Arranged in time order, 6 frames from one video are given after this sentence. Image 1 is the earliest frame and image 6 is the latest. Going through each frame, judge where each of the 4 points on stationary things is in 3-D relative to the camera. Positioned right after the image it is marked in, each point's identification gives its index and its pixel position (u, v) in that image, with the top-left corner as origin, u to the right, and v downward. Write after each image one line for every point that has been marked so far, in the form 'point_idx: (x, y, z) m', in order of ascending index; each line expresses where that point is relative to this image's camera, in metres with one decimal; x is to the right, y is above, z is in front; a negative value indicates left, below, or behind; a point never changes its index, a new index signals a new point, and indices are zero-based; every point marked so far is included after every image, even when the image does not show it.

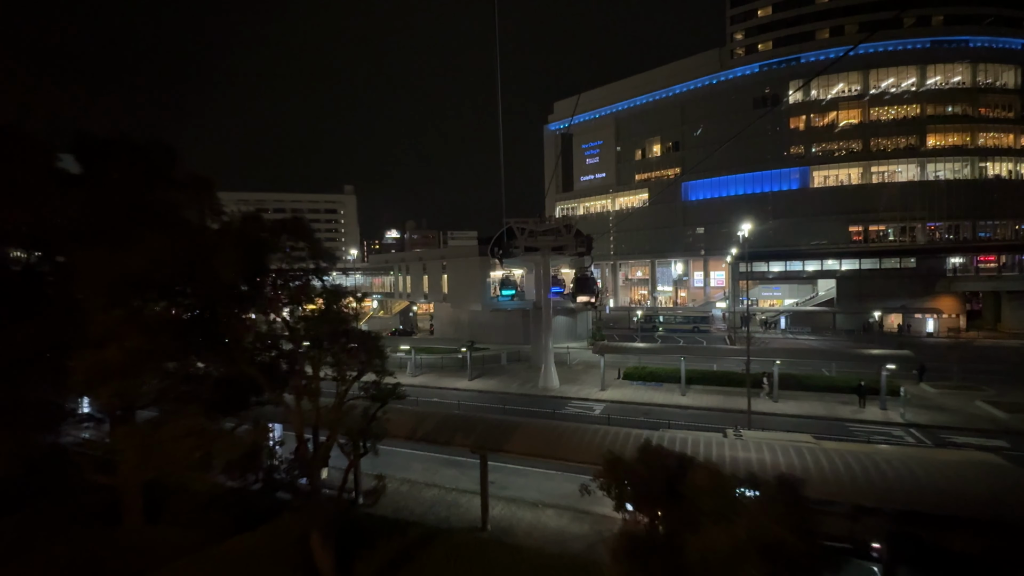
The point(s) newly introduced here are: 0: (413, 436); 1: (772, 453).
0: (-2.4, -3.6, +11.7) m
1: (+5.6, -3.7, +10.9) m
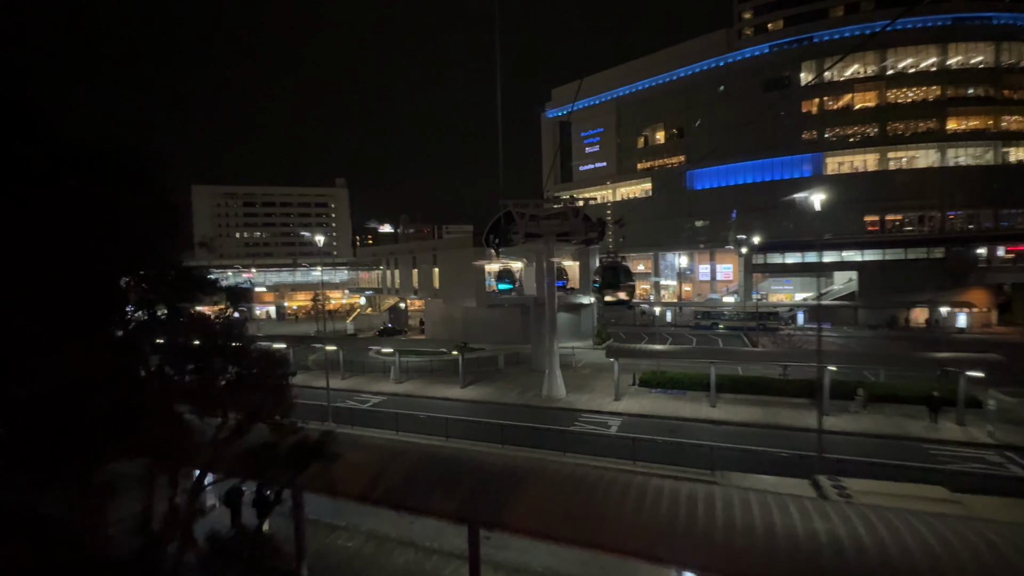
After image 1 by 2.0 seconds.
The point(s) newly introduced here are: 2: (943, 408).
0: (-2.3, -3.4, +8.1) m
1: (+5.6, -3.5, +7.4) m
2: (+14.5, -4.1, +16.6) m
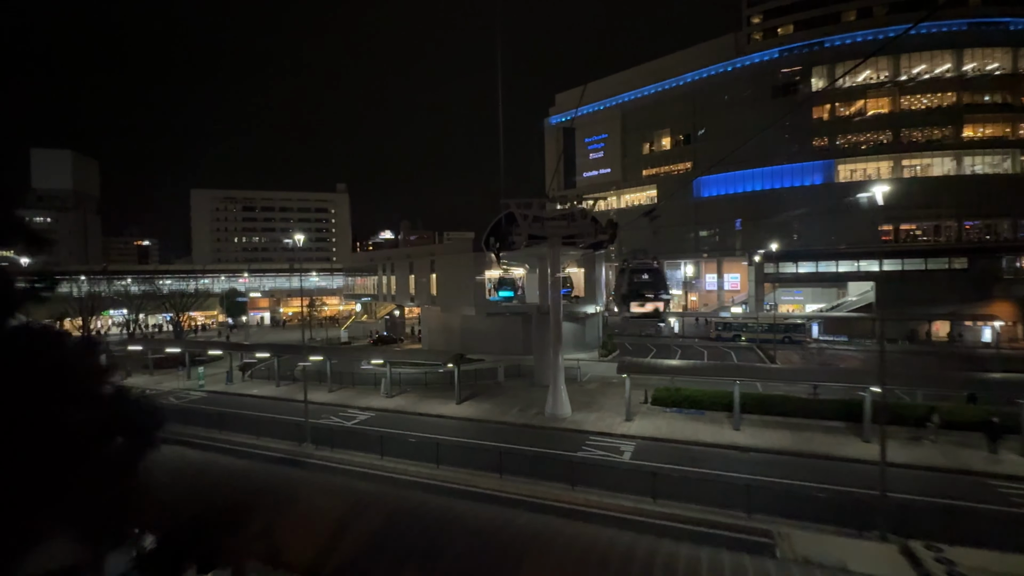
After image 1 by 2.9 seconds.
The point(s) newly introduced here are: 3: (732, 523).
0: (-2.3, -3.4, +6.1) m
1: (+5.6, -3.6, +5.4) m
2: (+14.5, -4.4, +14.6) m
3: (+4.7, -5.0, +10.5) m
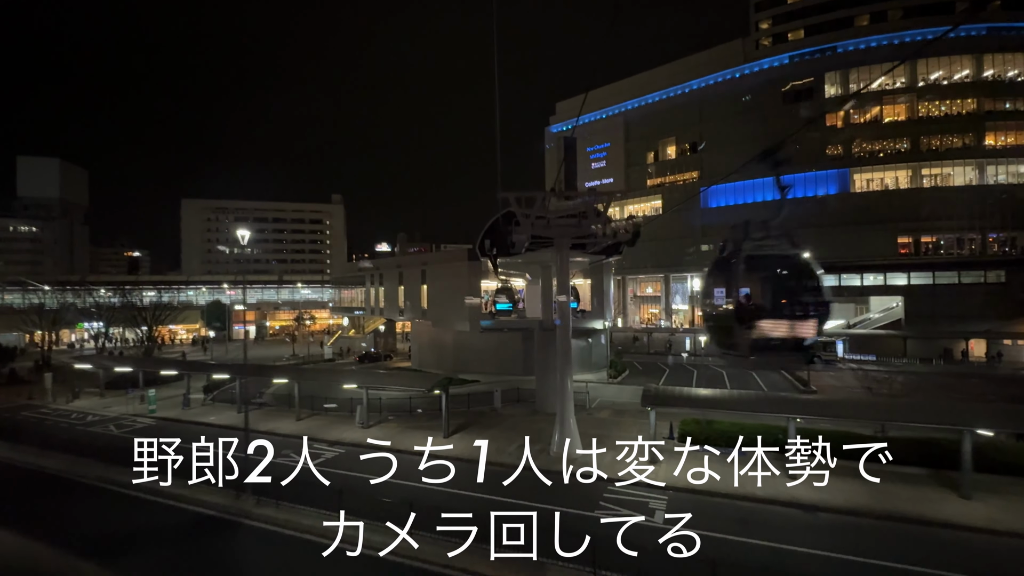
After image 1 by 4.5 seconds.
0: (-2.3, -3.4, +2.6) m
1: (+5.6, -3.6, +1.9) m
2: (+14.5, -4.7, +11.1) m
3: (+4.7, -5.1, +7.0) m
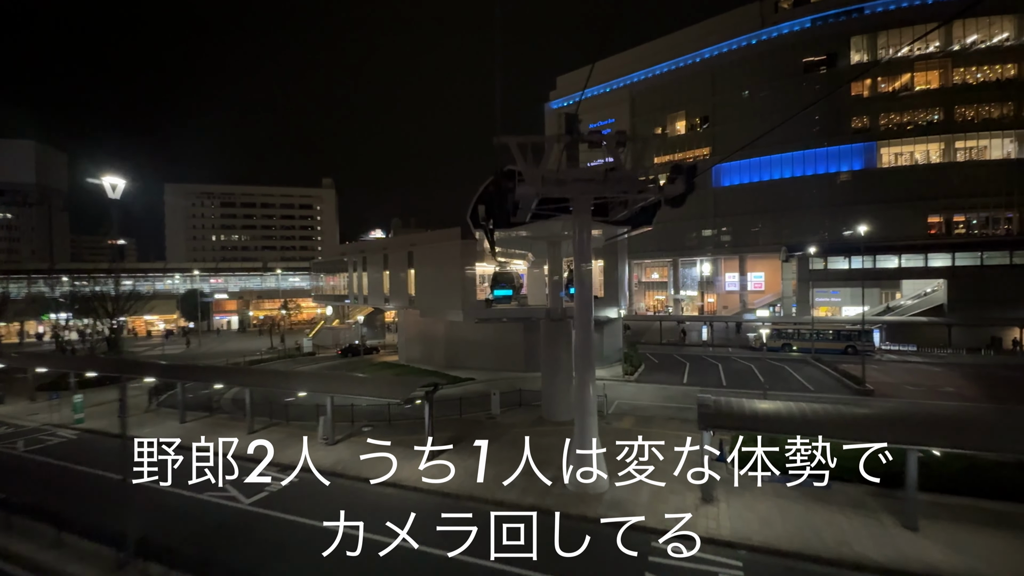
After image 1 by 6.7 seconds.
0: (-2.2, -3.2, -1.5) m
1: (+5.7, -3.3, -2.2) m
2: (+14.6, -4.2, +7.1) m
3: (+4.8, -4.8, +3.0) m
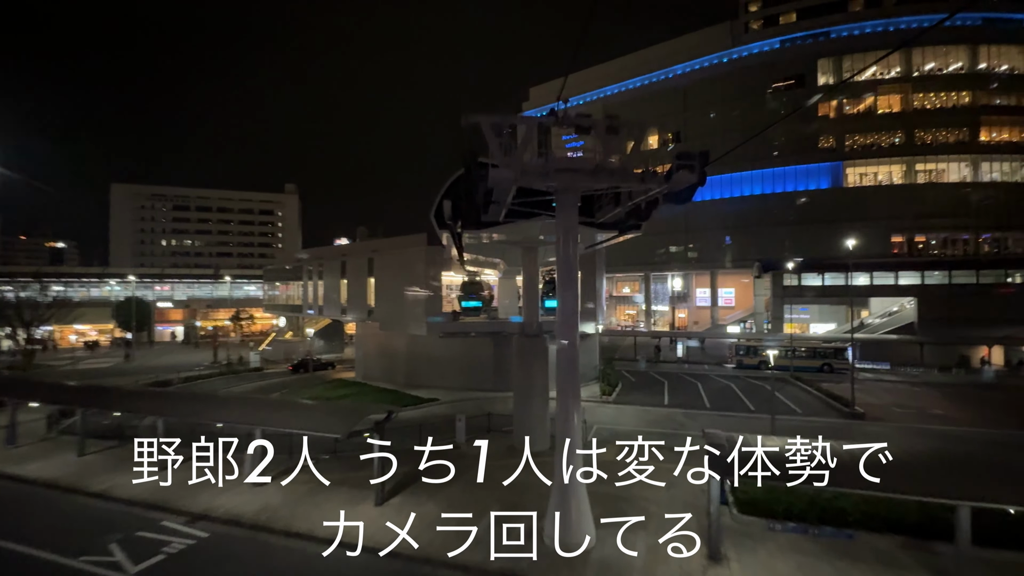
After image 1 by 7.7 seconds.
0: (-2.0, -3.0, -3.8) m
1: (+6.0, -3.3, -4.0) m
2: (+14.2, -4.5, +5.8) m
3: (+4.7, -4.8, +1.1) m
